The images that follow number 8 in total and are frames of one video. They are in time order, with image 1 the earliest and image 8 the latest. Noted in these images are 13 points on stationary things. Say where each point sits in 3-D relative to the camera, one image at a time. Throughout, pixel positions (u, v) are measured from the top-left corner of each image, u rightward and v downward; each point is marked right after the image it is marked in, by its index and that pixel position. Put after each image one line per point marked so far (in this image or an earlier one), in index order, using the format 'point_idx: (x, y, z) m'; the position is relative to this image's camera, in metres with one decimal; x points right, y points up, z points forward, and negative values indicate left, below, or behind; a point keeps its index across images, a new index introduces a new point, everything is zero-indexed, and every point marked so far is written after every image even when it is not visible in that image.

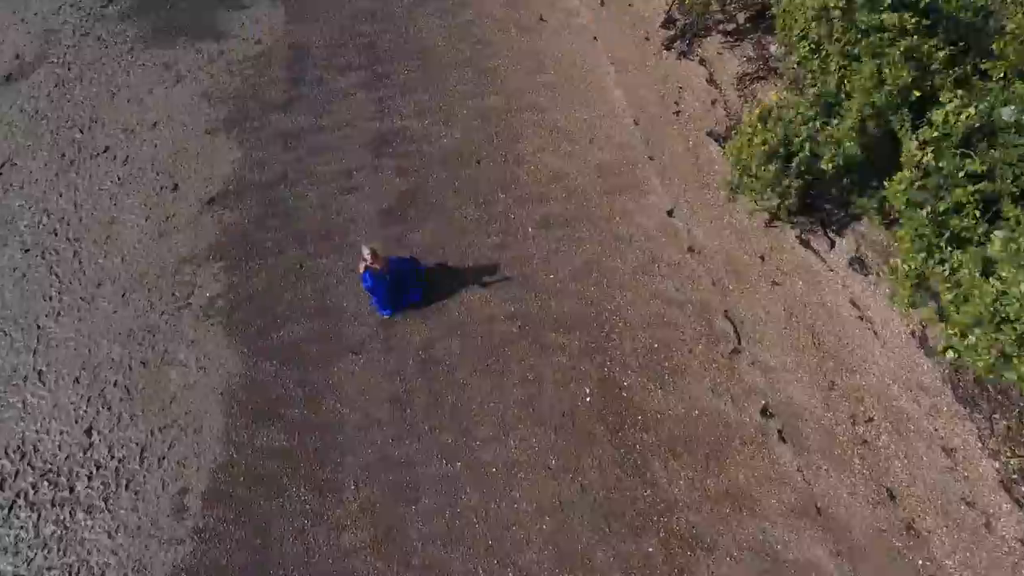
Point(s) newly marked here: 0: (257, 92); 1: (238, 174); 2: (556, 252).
0: (-2.2, +1.7, +8.7) m
1: (-2.1, +0.9, +7.8) m
2: (+0.3, +0.2, +6.8) m
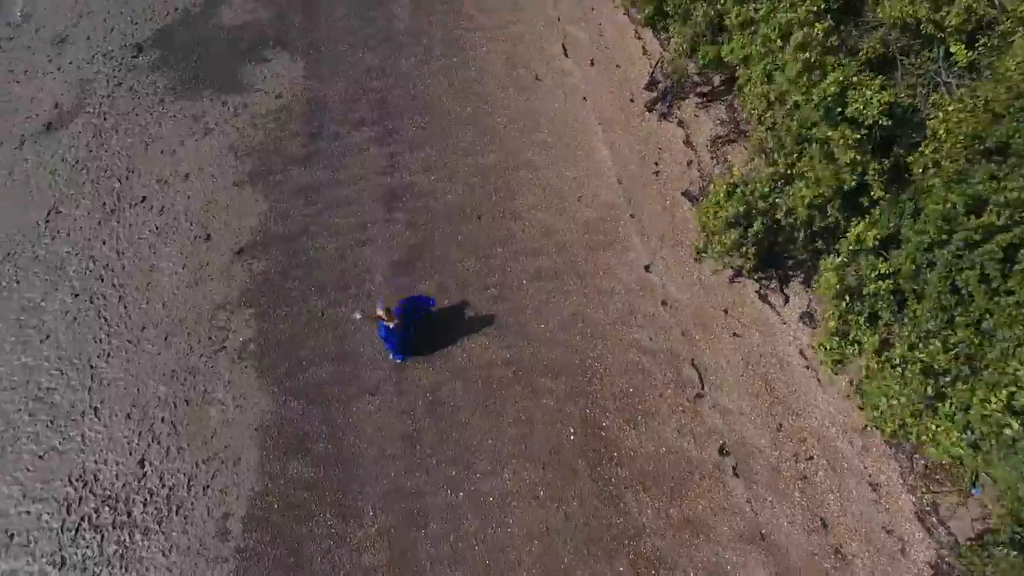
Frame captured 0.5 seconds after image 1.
0: (-2.2, +1.4, +9.7) m
1: (-2.1, +0.5, +8.7) m
2: (+0.3, -0.2, +7.7) m
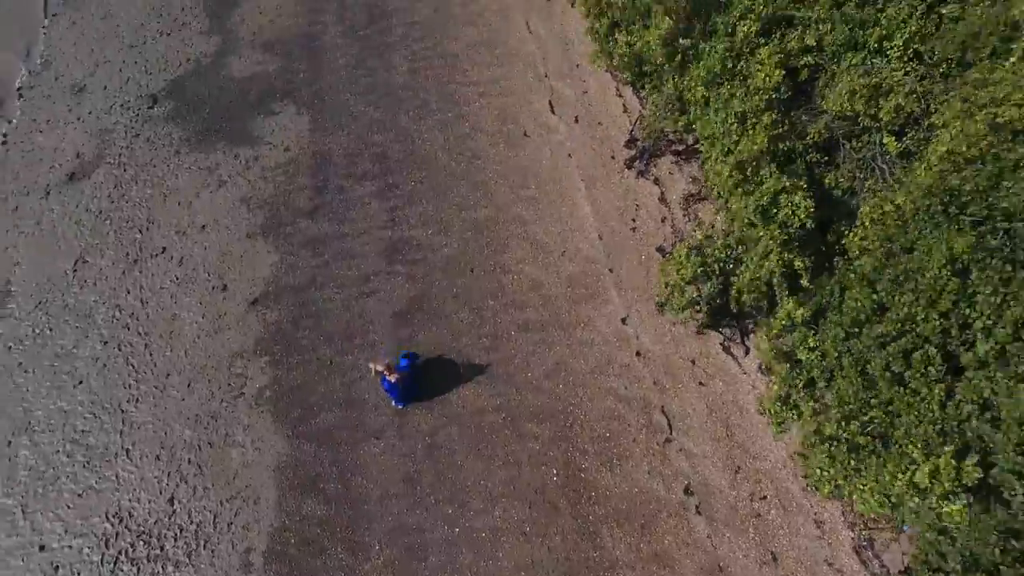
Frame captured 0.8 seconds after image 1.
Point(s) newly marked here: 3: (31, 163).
0: (-2.3, +0.9, +10.5) m
1: (-2.2, +0.1, +9.6) m
2: (+0.2, -0.6, +8.6) m
3: (-5.6, +1.5, +11.9) m
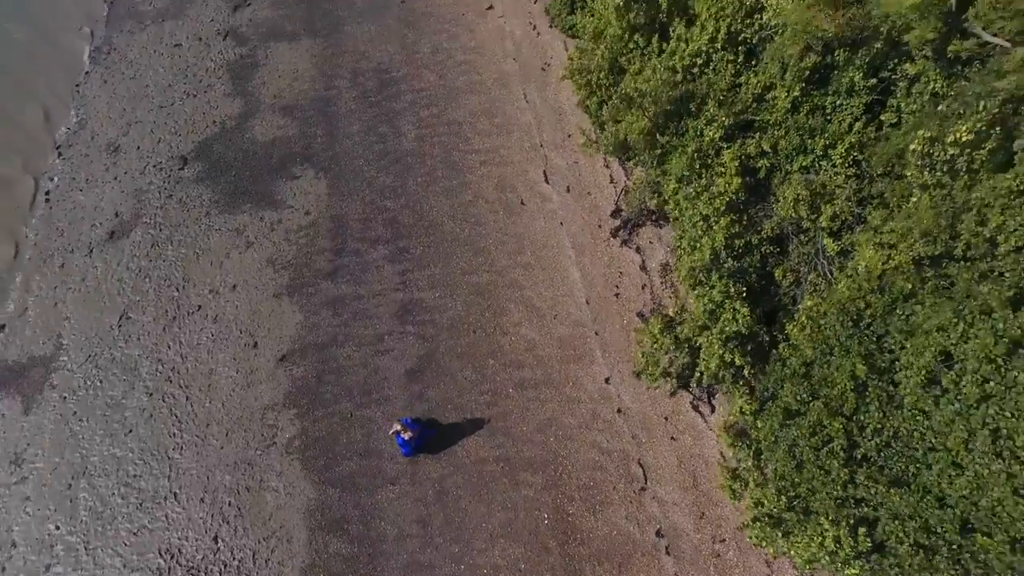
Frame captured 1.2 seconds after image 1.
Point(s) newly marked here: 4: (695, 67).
0: (-2.3, +0.3, +11.7) m
1: (-2.2, -0.5, +10.8) m
2: (+0.2, -1.2, +9.8) m
3: (-5.7, +0.9, +13.1) m
4: (+1.8, +2.3, +9.7) m
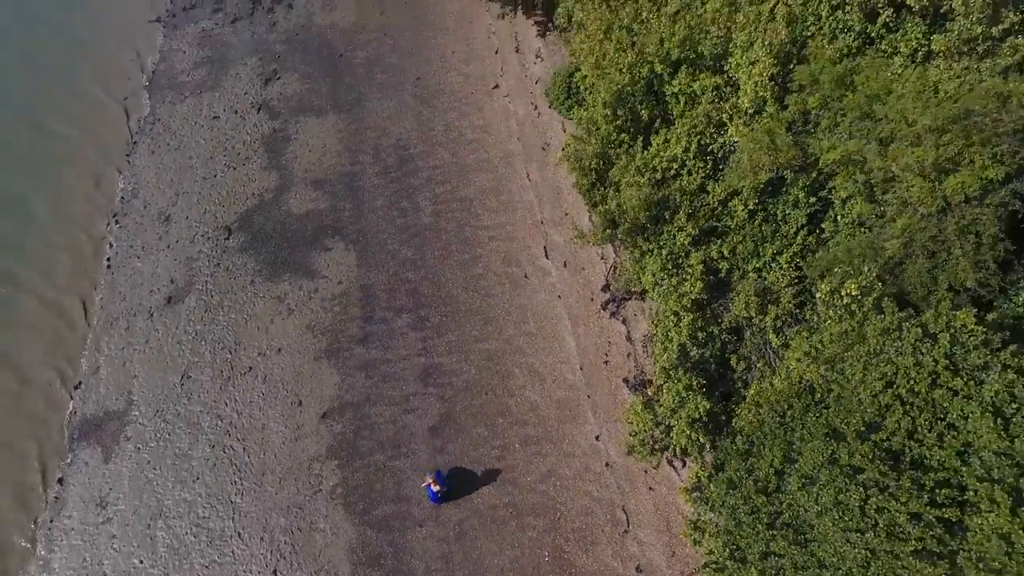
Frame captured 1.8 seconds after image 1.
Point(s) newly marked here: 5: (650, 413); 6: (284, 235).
0: (-2.3, -0.5, +13.6) m
1: (-2.2, -1.3, +12.7) m
2: (+0.2, -2.0, +11.7) m
3: (-5.6, 0.0, +15.0) m
4: (+1.9, +1.4, +11.7) m
5: (+1.5, -1.4, +11.1) m
6: (-3.4, +0.8, +15.3) m
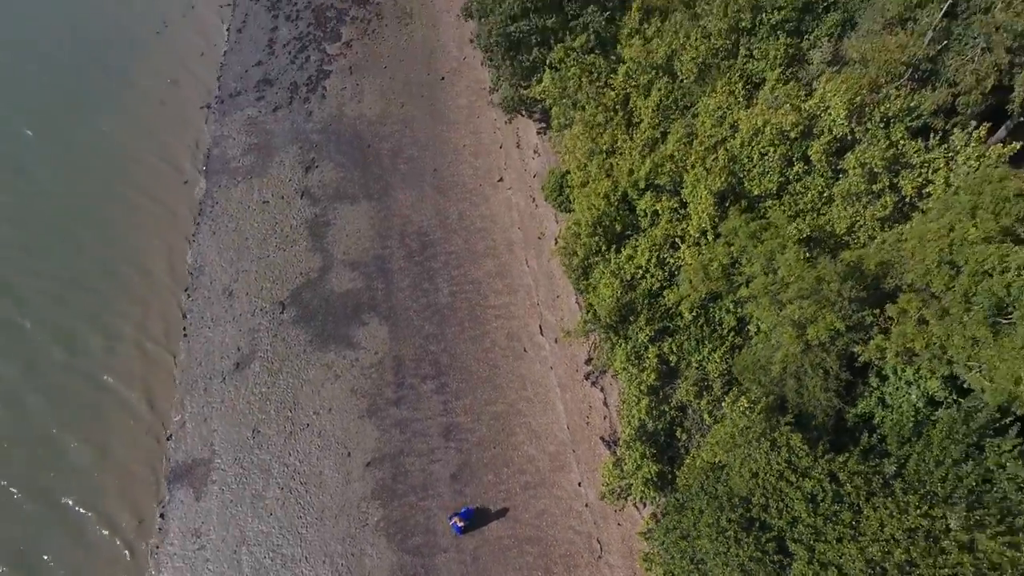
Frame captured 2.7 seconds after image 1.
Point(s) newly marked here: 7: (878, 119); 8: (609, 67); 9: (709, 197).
0: (-2.2, -1.7, +17.2) m
1: (-2.1, -2.6, +16.3) m
2: (+0.3, -3.2, +15.3) m
3: (-5.6, -1.2, +18.6) m
4: (+1.9, +0.2, +15.2) m
5: (+1.5, -2.6, +14.6) m
6: (-3.4, -0.4, +18.9) m
7: (+4.9, +2.2, +13.7) m
8: (+1.7, +4.0, +18.1) m
9: (+2.9, +1.4, +14.8) m
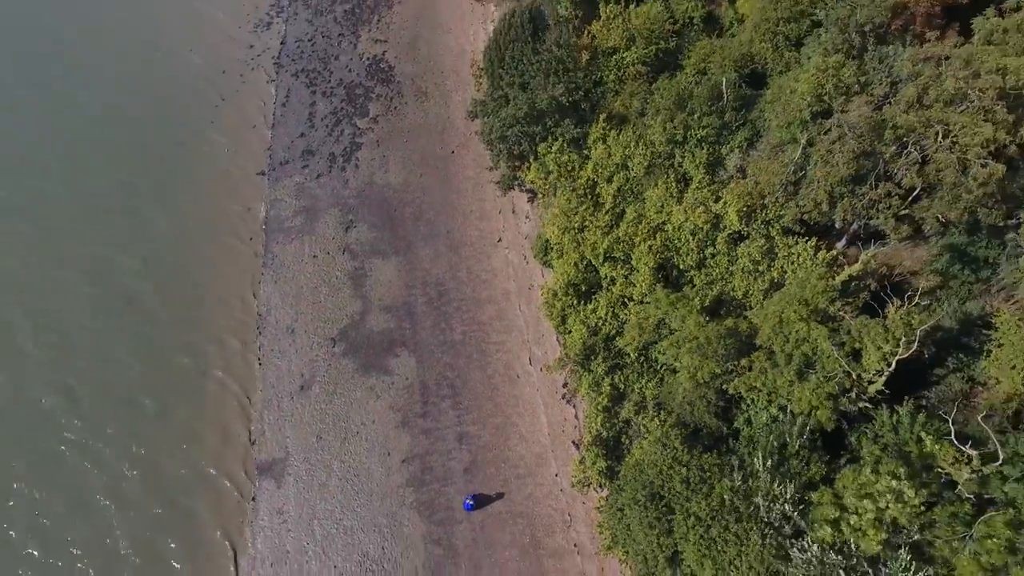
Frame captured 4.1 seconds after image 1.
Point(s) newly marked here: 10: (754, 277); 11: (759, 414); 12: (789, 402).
0: (-2.3, -2.7, +23.2) m
1: (-2.2, -3.5, +22.3) m
2: (+0.2, -4.2, +21.3) m
3: (-5.7, -2.2, +24.6) m
4: (+1.8, -0.8, +21.2) m
5: (+1.4, -3.6, +20.6) m
6: (-3.5, -1.4, +24.9) m
7: (+4.8, +1.2, +19.7) m
8: (+1.6, +3.0, +24.1) m
9: (+2.8, +0.4, +20.8) m
10: (+4.7, +0.2, +19.7) m
11: (+4.1, -2.1, +17.0) m
12: (+4.5, -1.9, +16.6) m
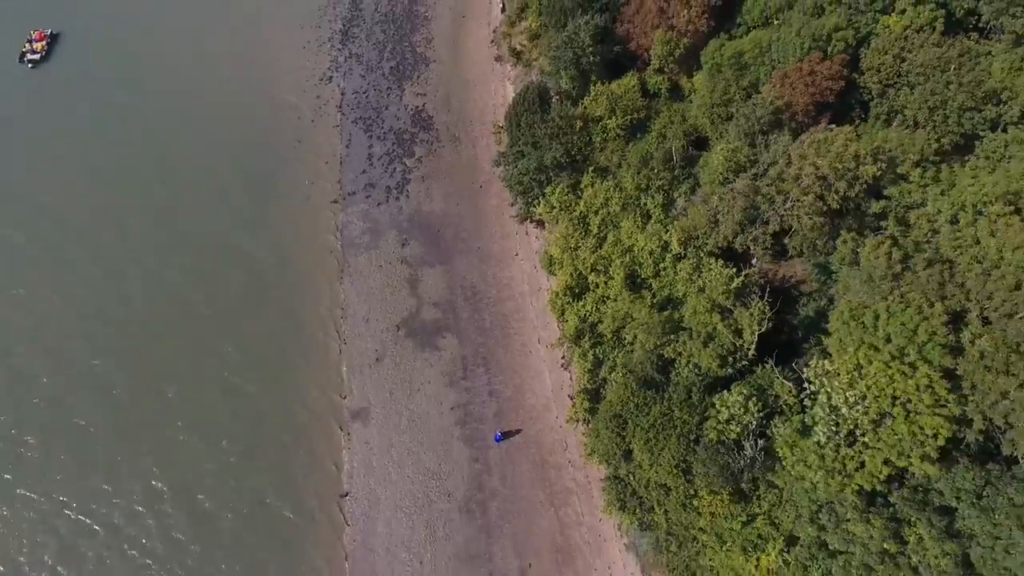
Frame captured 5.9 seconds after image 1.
0: (-1.9, -2.8, +33.1) m
1: (-1.8, -3.6, +32.2) m
2: (+0.6, -4.3, +31.2) m
3: (-5.2, -2.2, +34.5) m
4: (+2.3, -0.8, +31.1) m
5: (+1.9, -3.7, +30.5) m
6: (-3.0, -1.5, +34.8) m
7: (+5.3, +1.1, +29.6) m
8: (+2.1, +2.9, +34.1) m
9: (+3.3, +0.3, +30.7) m
10: (+5.1, +0.1, +29.6) m
11: (+4.6, -2.2, +26.9) m
12: (+5.0, -1.9, +26.5) m
